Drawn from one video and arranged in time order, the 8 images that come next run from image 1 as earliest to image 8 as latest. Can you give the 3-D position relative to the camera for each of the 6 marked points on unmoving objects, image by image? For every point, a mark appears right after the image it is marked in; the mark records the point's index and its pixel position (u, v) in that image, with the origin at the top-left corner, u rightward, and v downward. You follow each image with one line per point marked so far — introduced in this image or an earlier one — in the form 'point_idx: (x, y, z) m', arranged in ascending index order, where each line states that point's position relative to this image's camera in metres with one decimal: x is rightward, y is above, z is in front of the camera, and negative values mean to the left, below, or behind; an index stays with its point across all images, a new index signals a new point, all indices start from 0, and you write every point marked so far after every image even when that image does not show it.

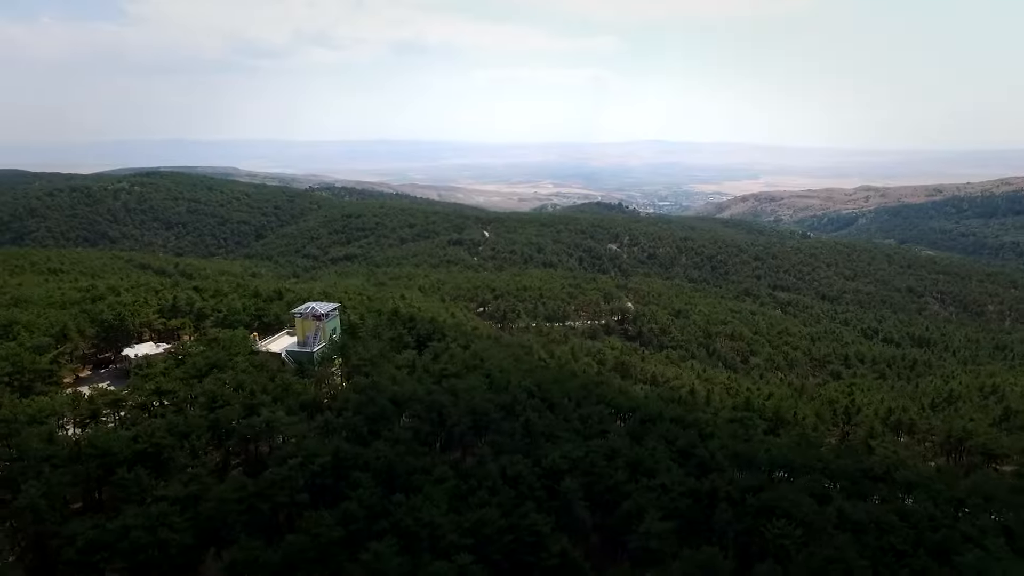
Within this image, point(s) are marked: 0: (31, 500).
0: (-14.1, -6.2, +18.0) m
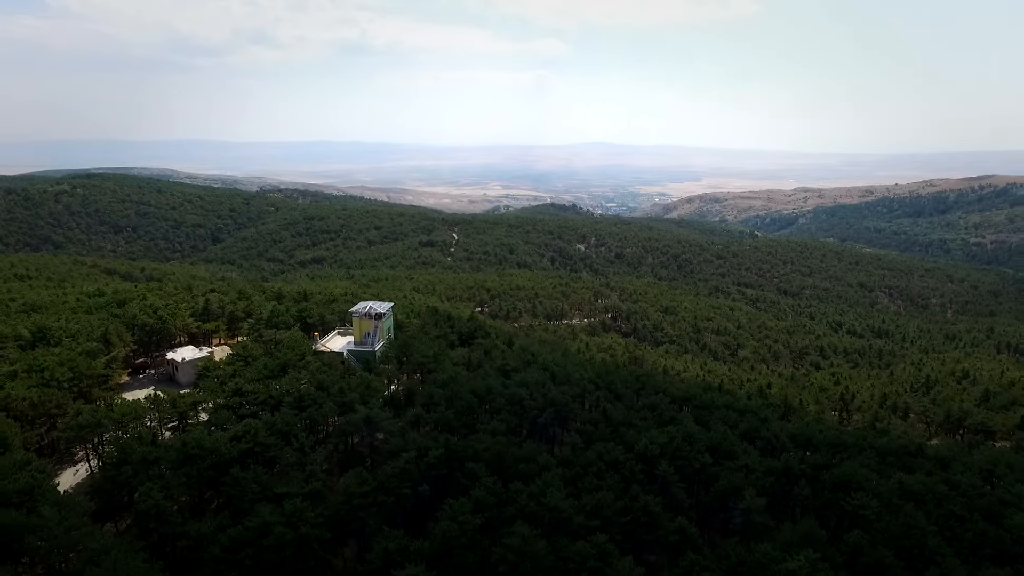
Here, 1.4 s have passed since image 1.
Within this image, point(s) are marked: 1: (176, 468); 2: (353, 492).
0: (-10.3, -6.2, +17.8) m
1: (-10.6, -5.7, +19.5) m
2: (-4.8, -6.1, +18.4) m
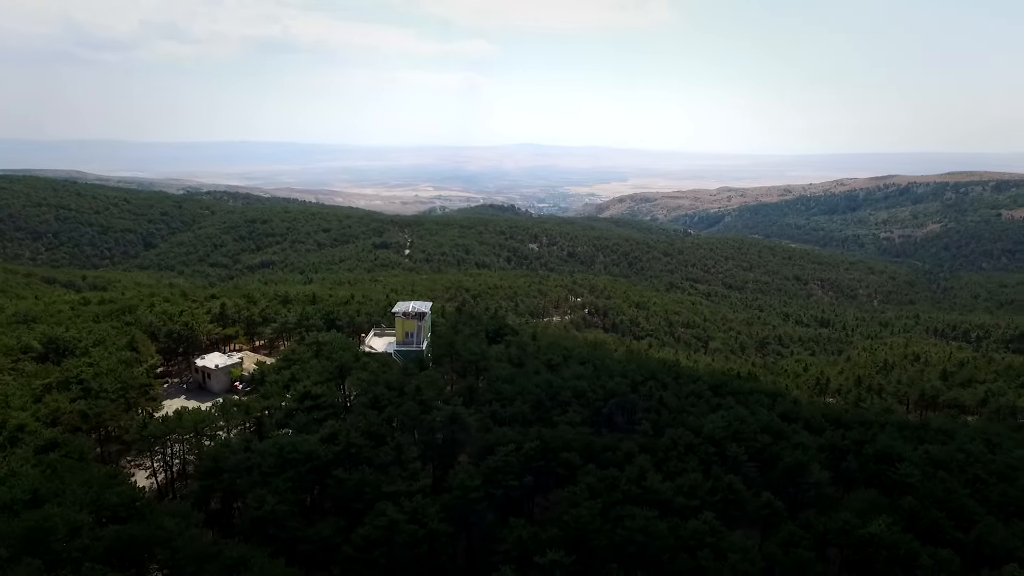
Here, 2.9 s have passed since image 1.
0: (-6.8, -6.2, +17.4) m
1: (-7.3, -5.7, +19.1) m
2: (-1.4, -6.0, +18.6) m
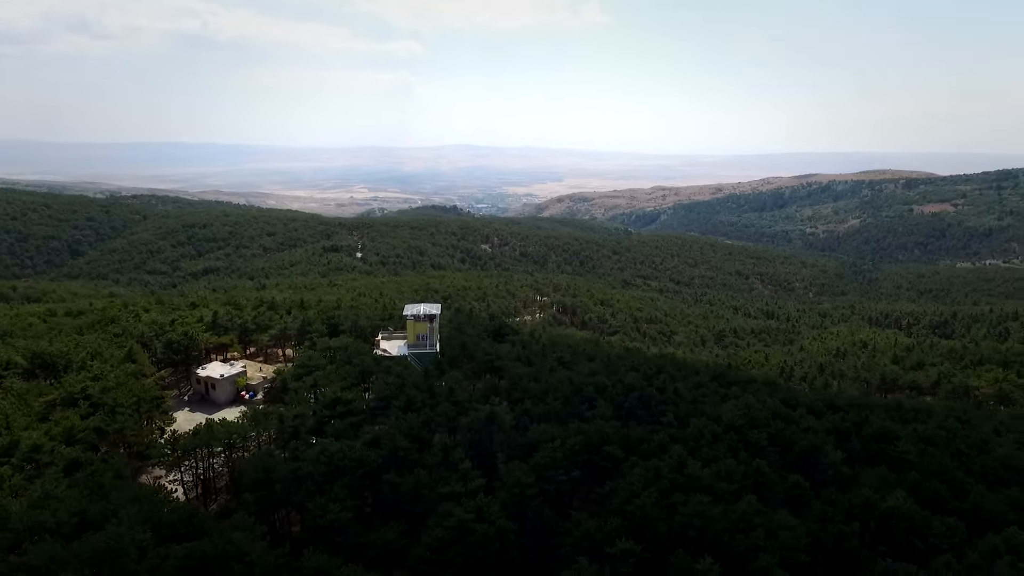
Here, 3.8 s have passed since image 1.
0: (-4.9, -6.3, +17.2) m
1: (-5.6, -5.9, +18.8) m
2: (+0.3, -6.0, +18.9) m
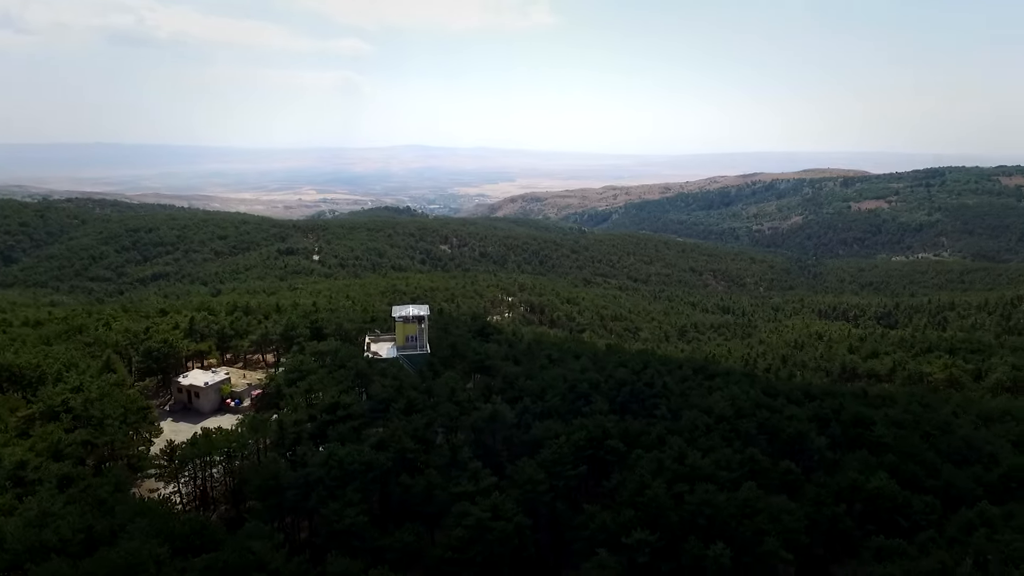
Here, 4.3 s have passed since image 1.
0: (-4.4, -6.4, +17.0) m
1: (-5.2, -5.9, +18.6) m
2: (+0.7, -6.0, +19.1) m
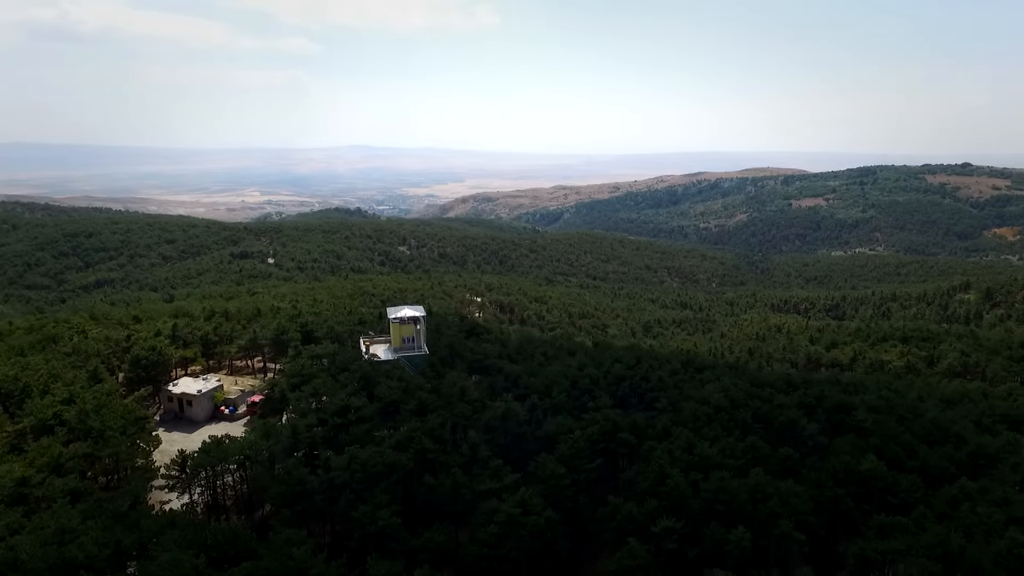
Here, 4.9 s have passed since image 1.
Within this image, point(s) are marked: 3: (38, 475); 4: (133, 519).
0: (-3.5, -6.4, +17.0) m
1: (-4.4, -6.0, +18.4) m
2: (+1.4, -5.9, +19.5) m
3: (-14.2, -5.6, +18.5) m
4: (-10.1, -6.1, +16.4) m
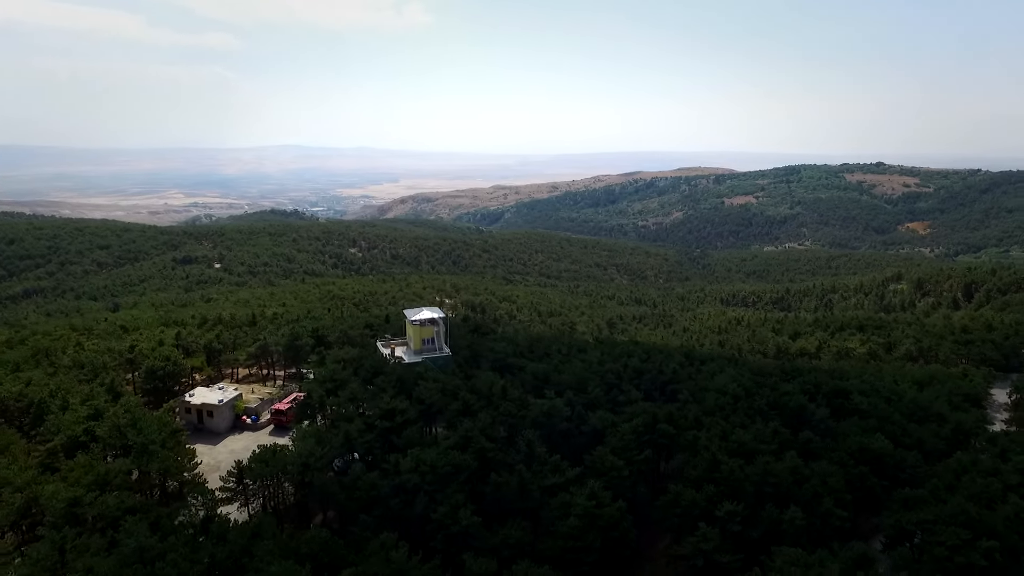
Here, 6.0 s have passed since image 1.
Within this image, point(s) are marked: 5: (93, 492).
0: (-1.2, -6.4, +17.1) m
1: (-2.3, -6.0, +18.5) m
2: (+3.4, -5.8, +20.1) m
3: (-12.0, -5.9, +17.5) m
4: (-7.7, -6.3, +15.8) m
5: (-12.1, -5.9, +17.7) m
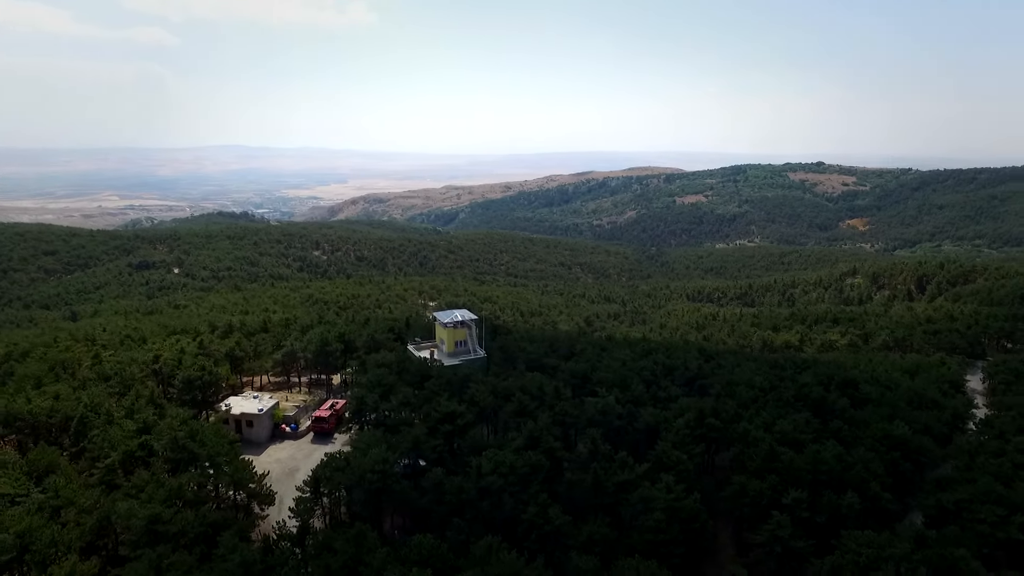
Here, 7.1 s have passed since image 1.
0: (+1.4, -6.5, +17.3) m
1: (+0.2, -6.1, +18.6) m
2: (+5.8, -5.8, +20.6) m
3: (-9.4, -6.1, +16.9) m
4: (-5.0, -6.5, +15.6) m
5: (-9.5, -6.1, +17.1) m
